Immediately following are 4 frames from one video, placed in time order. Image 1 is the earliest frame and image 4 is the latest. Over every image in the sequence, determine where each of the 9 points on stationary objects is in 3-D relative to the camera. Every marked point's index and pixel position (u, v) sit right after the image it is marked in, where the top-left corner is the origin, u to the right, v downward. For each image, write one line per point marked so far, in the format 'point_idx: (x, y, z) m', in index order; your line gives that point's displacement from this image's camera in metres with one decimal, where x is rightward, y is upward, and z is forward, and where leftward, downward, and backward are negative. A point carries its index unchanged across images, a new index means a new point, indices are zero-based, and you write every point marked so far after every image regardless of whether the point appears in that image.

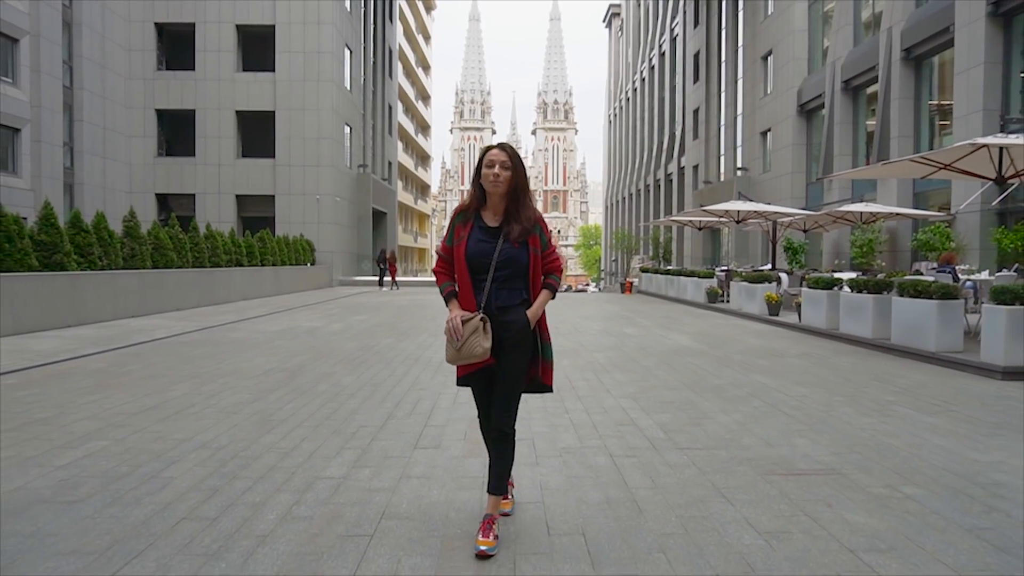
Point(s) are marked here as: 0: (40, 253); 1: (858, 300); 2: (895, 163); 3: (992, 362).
0: (-8.8, +0.7, +14.6) m
1: (+5.5, -0.2, +12.6) m
2: (+6.9, +2.2, +14.2) m
3: (+5.6, -0.9, +9.2) m
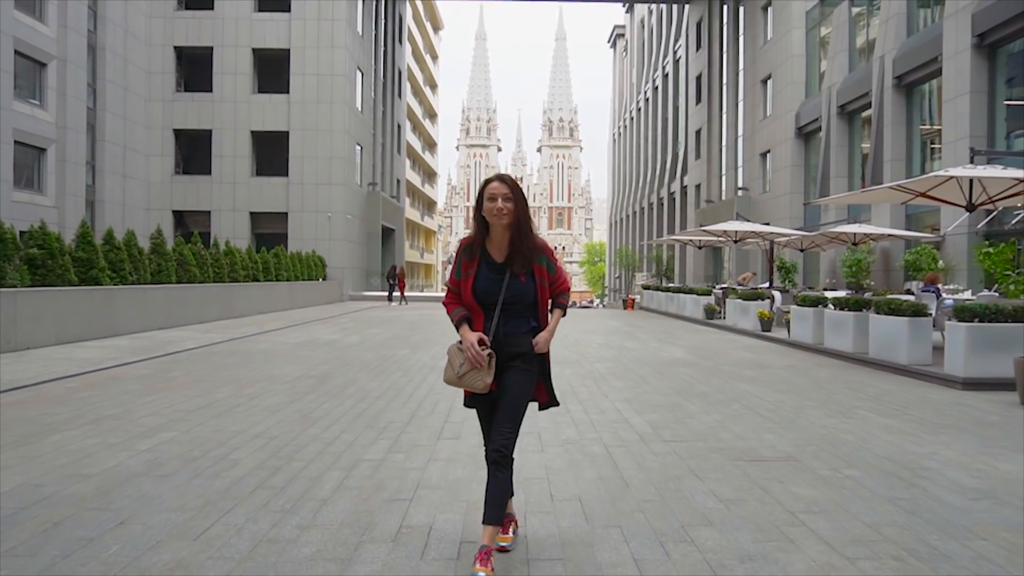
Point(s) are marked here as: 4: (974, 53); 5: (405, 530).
0: (-8.6, +0.4, +15.7) m
1: (+5.6, -0.5, +13.5) m
2: (+7.0, +1.9, +15.2) m
3: (+5.7, -1.1, +10.1) m
4: (+11.1, +5.6, +18.8) m
5: (-0.6, -1.3, +4.3) m
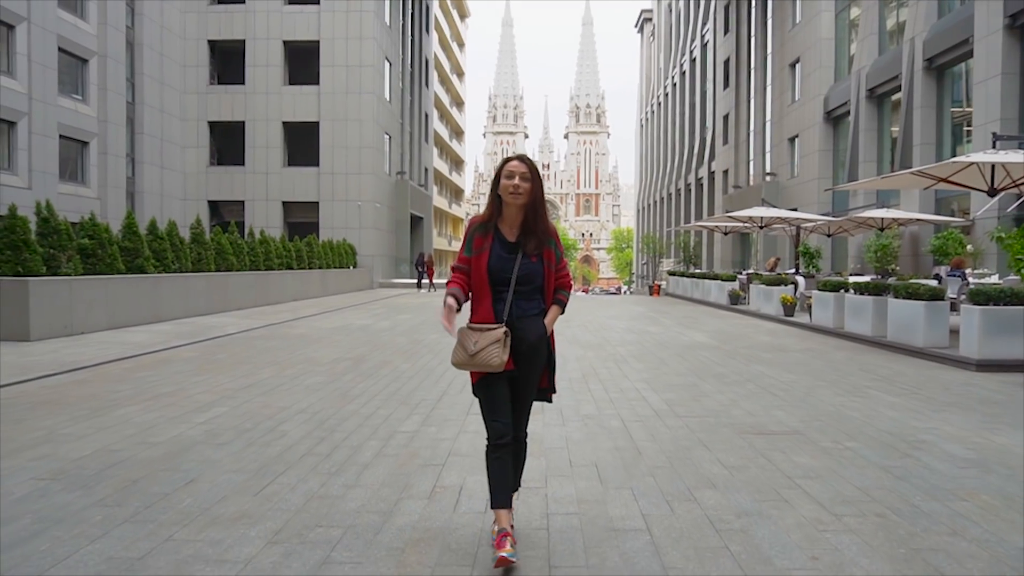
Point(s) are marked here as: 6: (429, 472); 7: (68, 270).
0: (-8.1, +0.6, +16.5) m
1: (+6.1, -0.2, +13.8) m
2: (+7.5, +2.2, +15.4) m
3: (+6.0, -0.9, +10.4) m
4: (+11.7, +6.0, +18.8) m
5: (-0.4, -1.2, +4.8) m
6: (-0.5, -1.2, +5.2) m
7: (-8.0, +0.3, +14.3) m
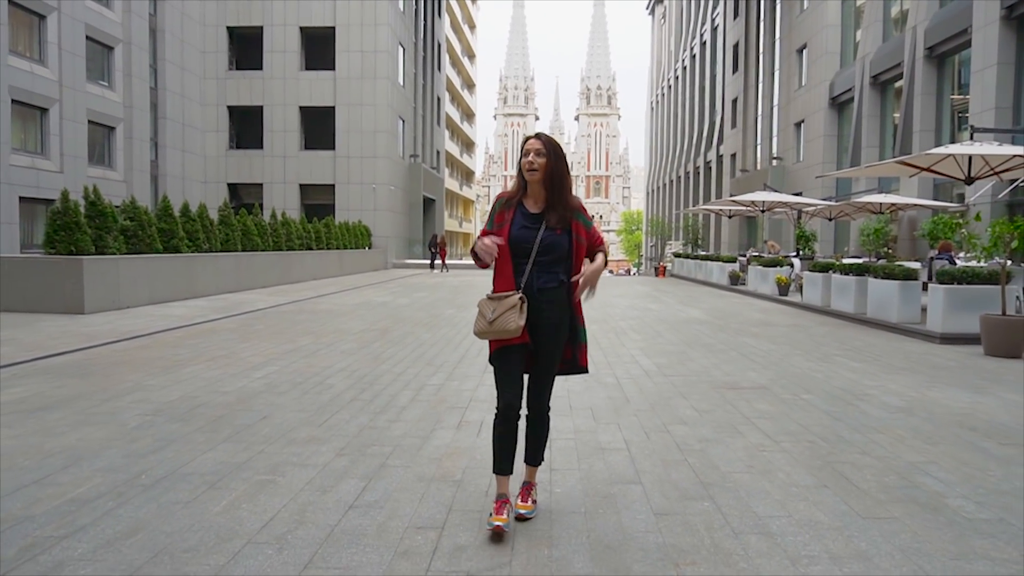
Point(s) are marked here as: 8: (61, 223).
0: (-7.9, +1.1, +17.7) m
1: (+6.3, +0.1, +14.9) m
2: (+7.8, +2.6, +16.4) m
3: (+6.2, -0.6, +11.5) m
4: (+12.0, +6.5, +19.7) m
5: (-0.4, -1.0, +6.0) m
6: (-0.5, -1.0, +6.4) m
7: (-7.8, +0.8, +15.6) m
8: (-8.4, +1.2, +14.7) m
